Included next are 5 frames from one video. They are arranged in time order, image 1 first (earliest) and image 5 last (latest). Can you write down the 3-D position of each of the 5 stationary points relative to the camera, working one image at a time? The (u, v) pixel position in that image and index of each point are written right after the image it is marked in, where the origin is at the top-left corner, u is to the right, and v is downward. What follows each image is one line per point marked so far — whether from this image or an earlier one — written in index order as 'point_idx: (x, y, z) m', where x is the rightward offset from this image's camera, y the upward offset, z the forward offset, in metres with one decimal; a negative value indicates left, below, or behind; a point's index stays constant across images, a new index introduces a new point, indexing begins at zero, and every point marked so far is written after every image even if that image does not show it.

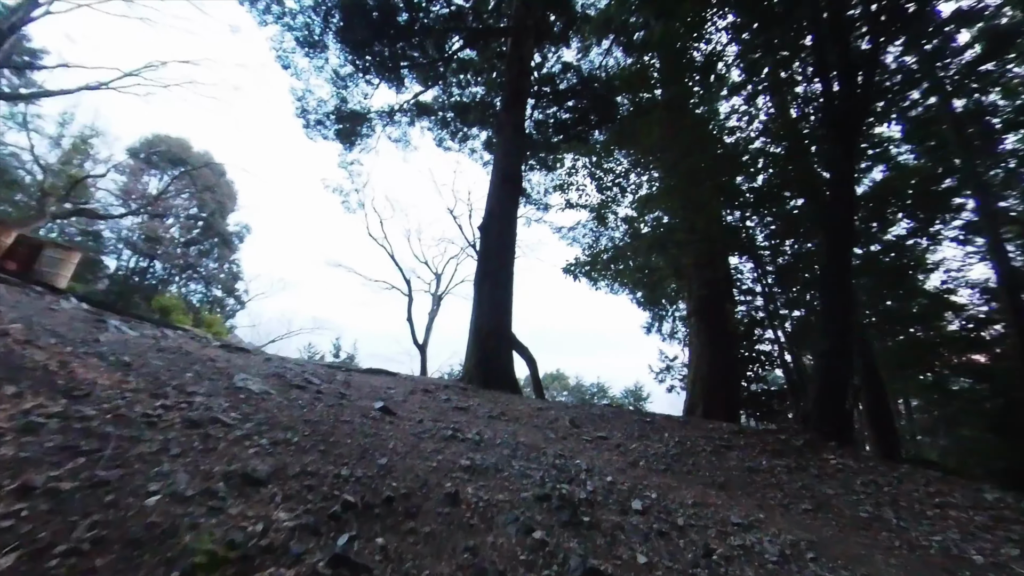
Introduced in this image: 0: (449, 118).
0: (-1.4, +3.8, +14.9) m
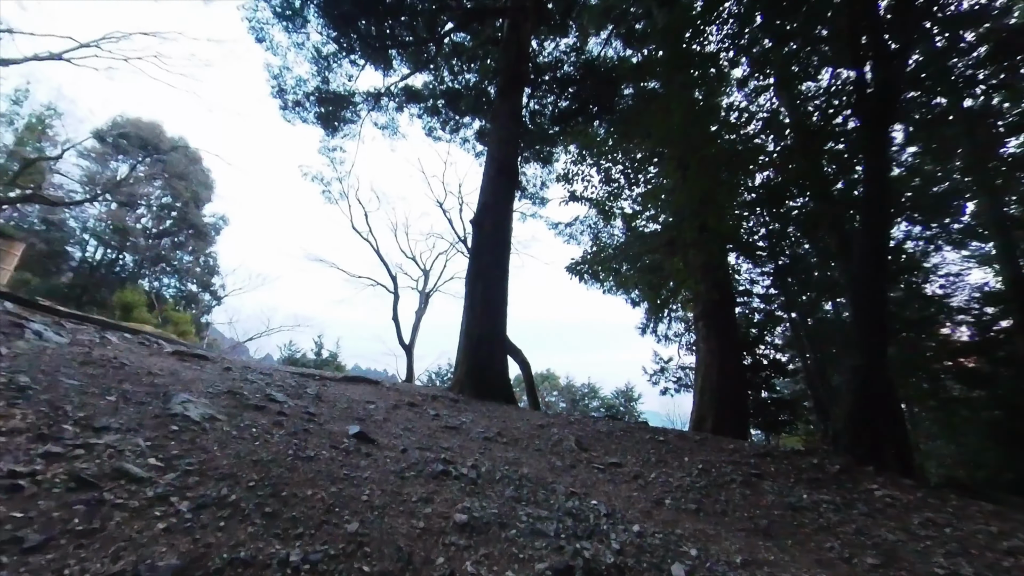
0: (-1.5, +3.9, +14.0) m
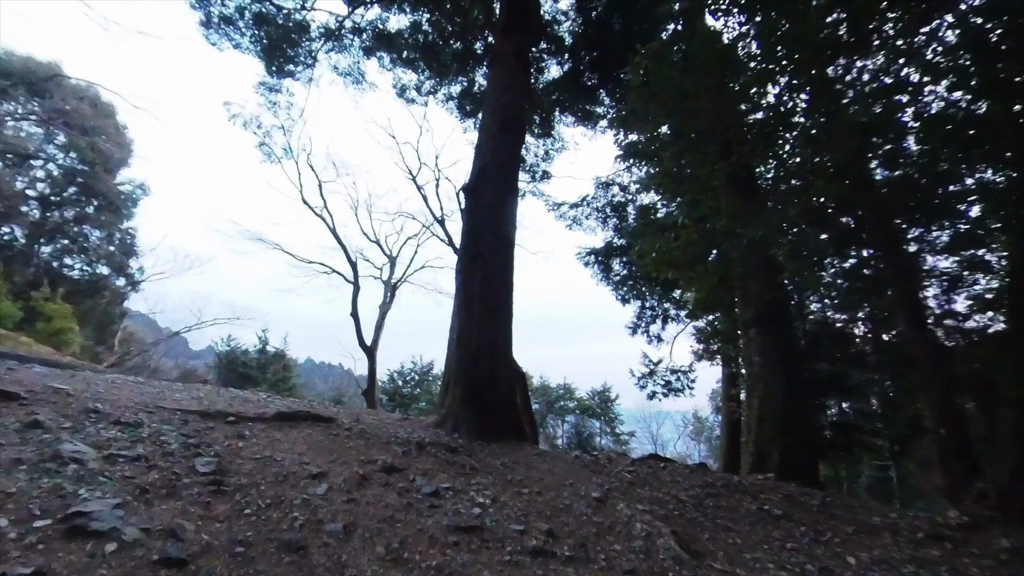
0: (-1.7, +4.1, +11.4) m
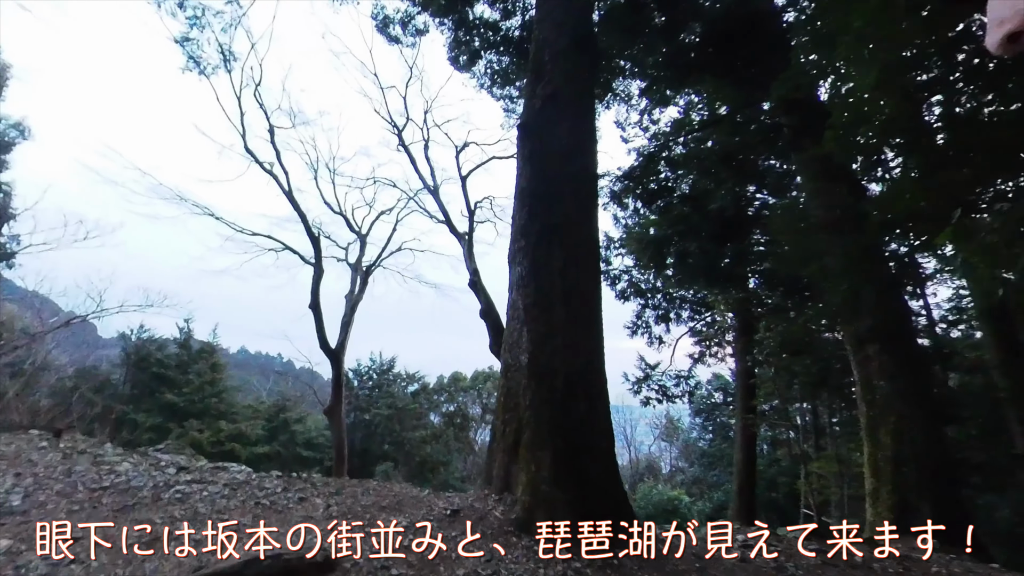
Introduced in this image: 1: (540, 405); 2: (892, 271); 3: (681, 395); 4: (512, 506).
0: (-1.5, +4.3, +8.7) m
1: (+0.1, -0.6, +3.6) m
2: (+4.1, +0.2, +7.1) m
3: (+4.3, -2.7, +16.5) m
4: (-0.1, -1.2, +3.6) m
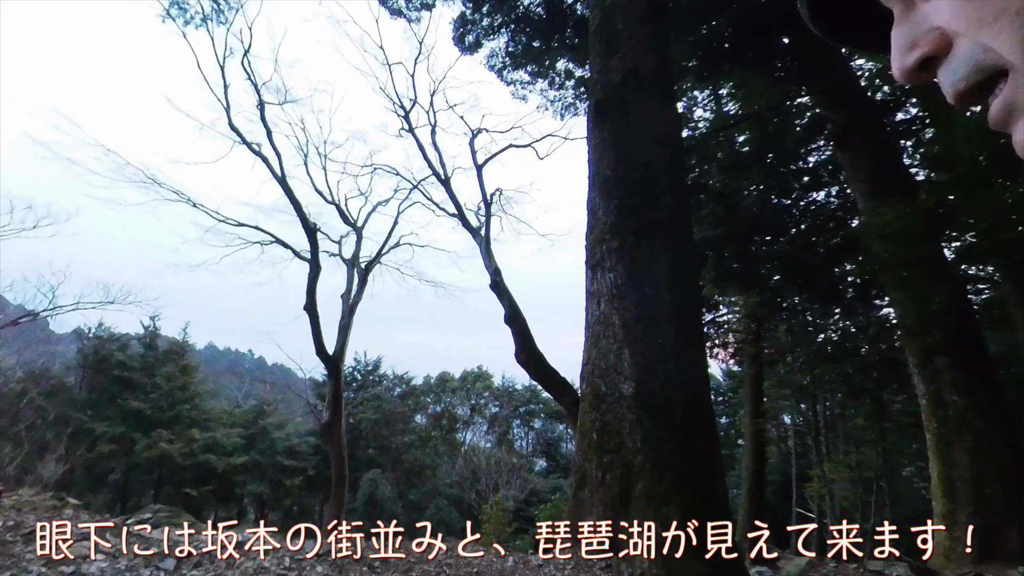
0: (-1.2, +4.3, +7.7) m
1: (+0.6, -0.6, +2.7) m
2: (+4.4, +0.1, +6.4) m
3: (+4.1, -2.7, +15.8) m
4: (+0.3, -1.2, +2.7) m
